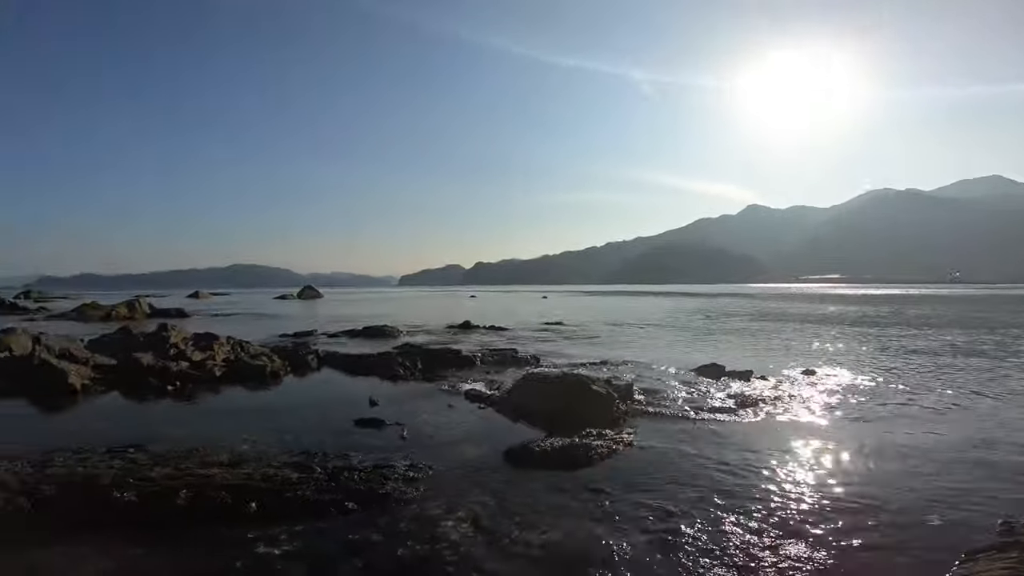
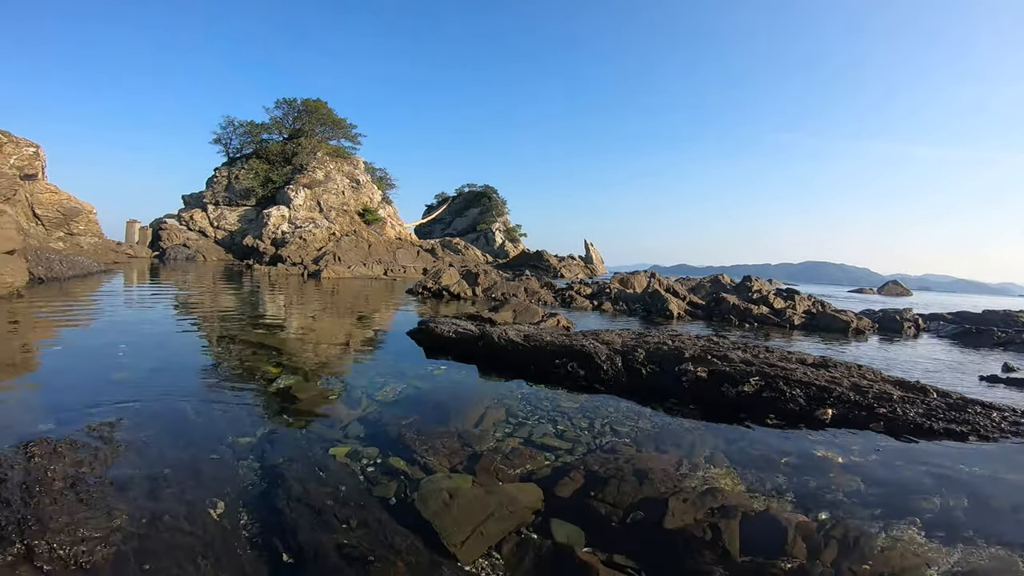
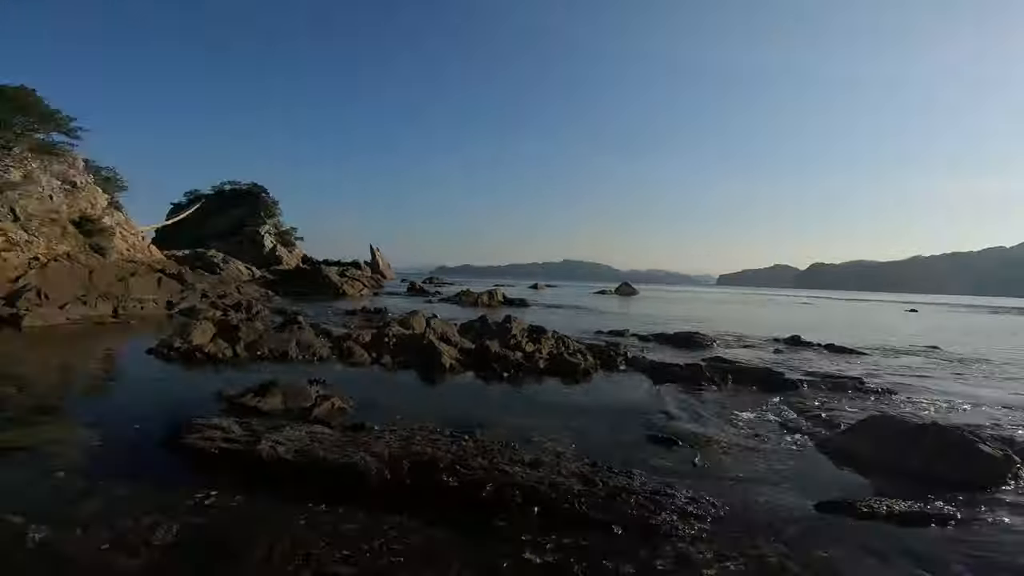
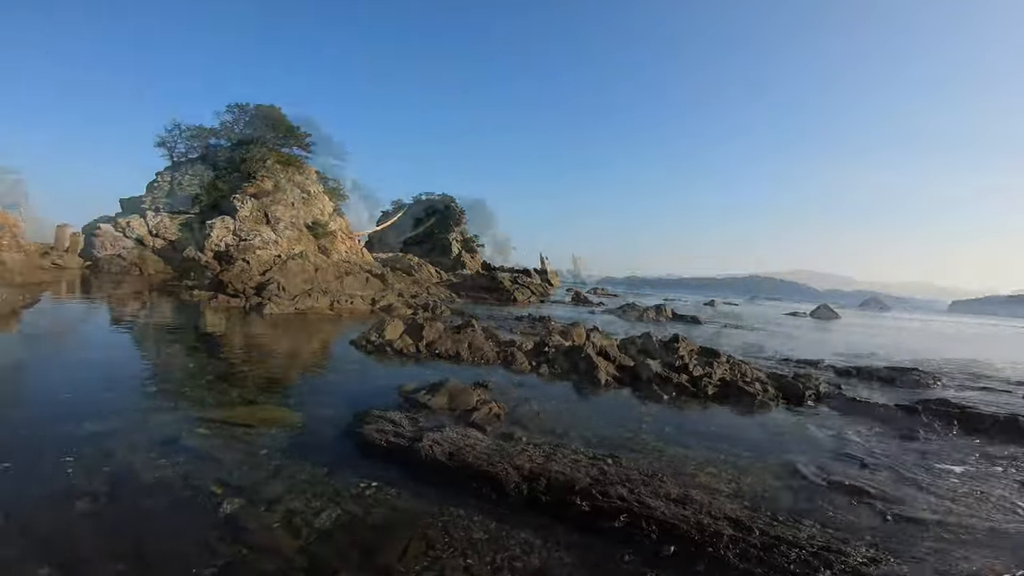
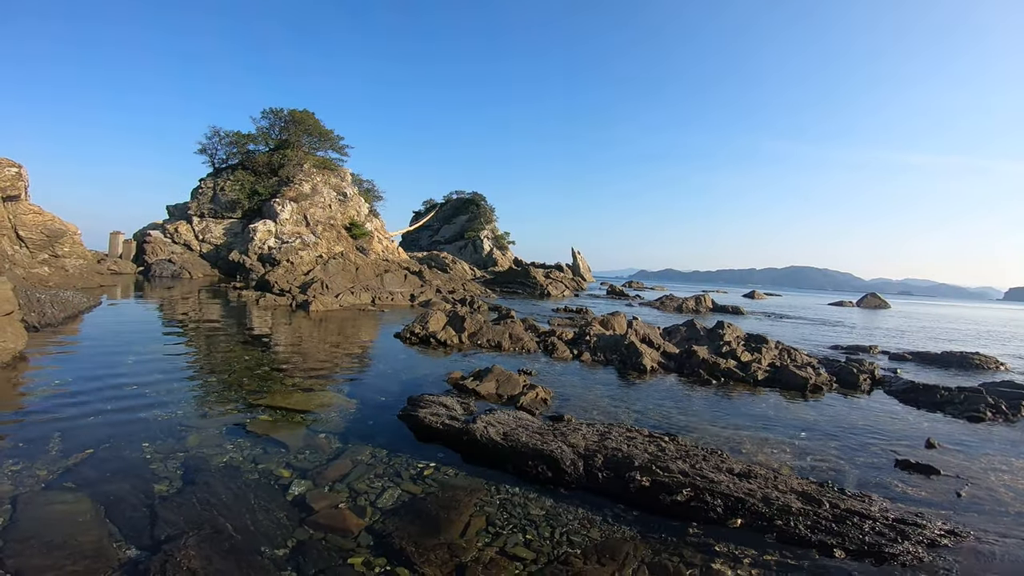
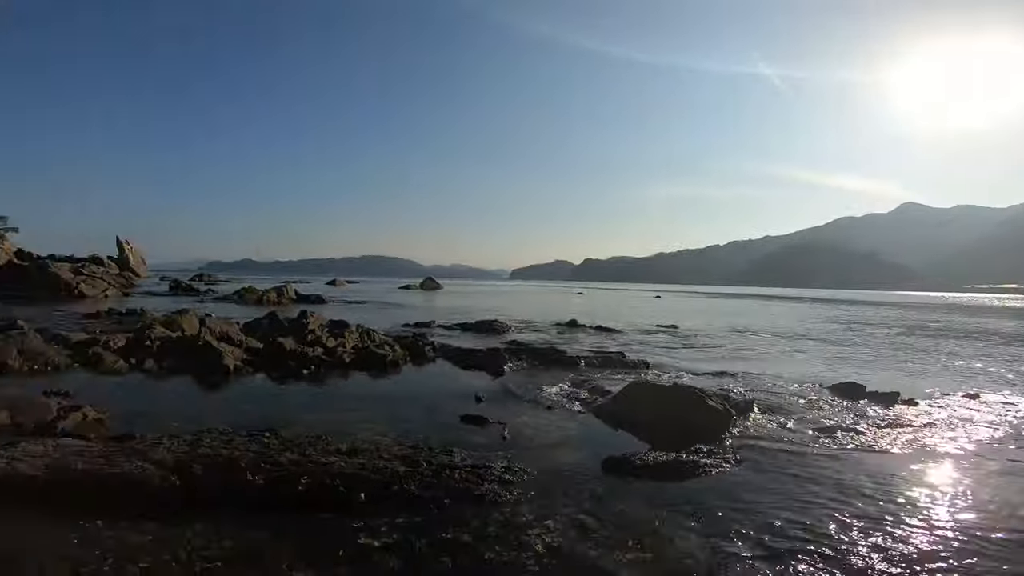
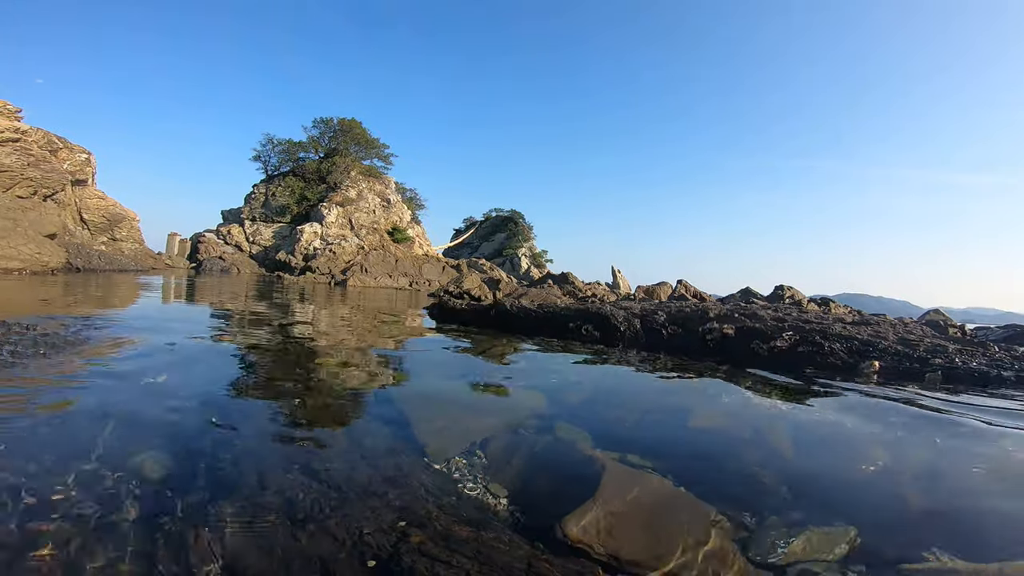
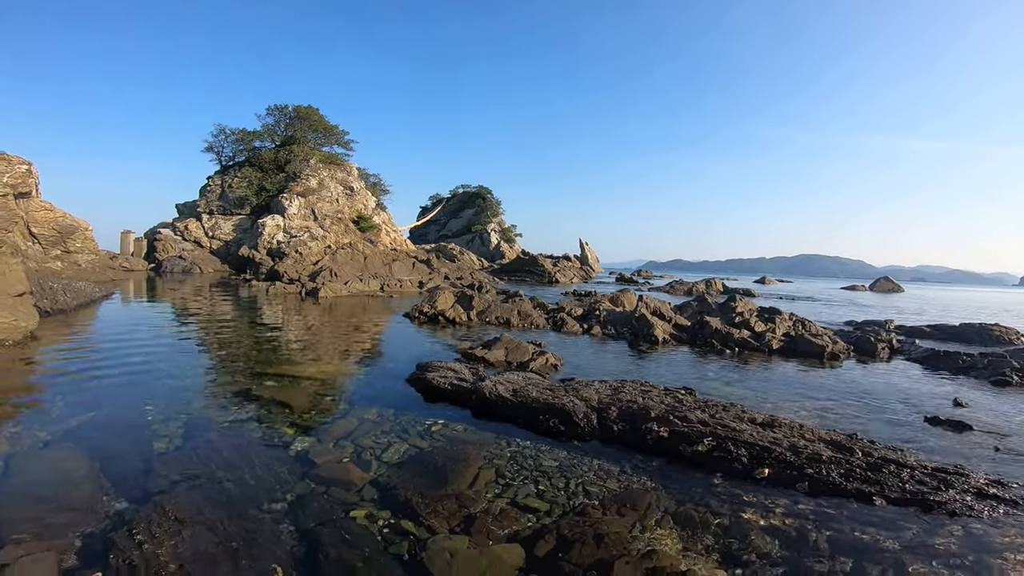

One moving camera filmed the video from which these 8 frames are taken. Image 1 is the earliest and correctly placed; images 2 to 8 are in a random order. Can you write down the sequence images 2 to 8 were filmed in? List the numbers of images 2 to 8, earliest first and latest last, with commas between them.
6, 3, 4, 5, 8, 2, 7
